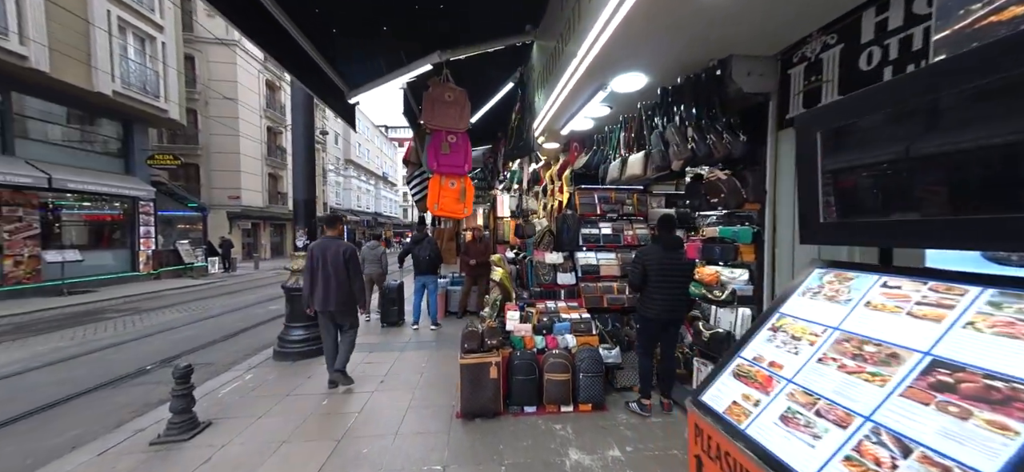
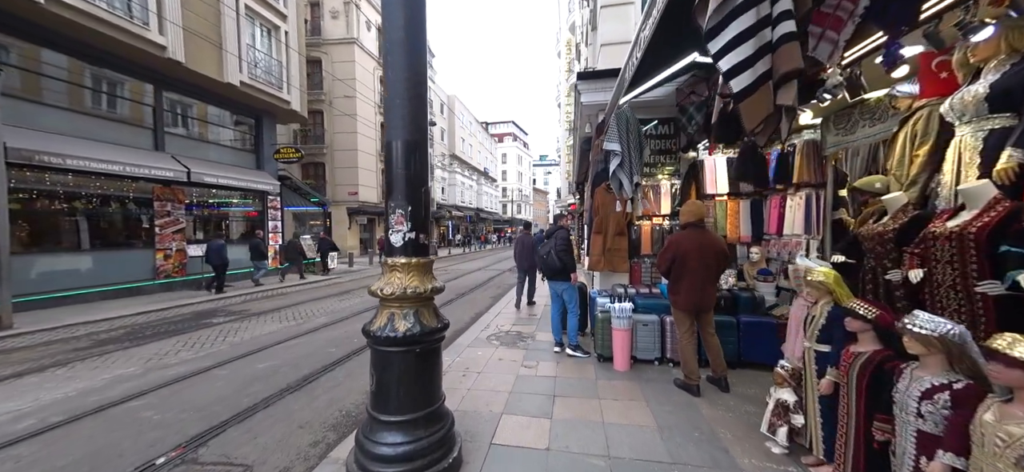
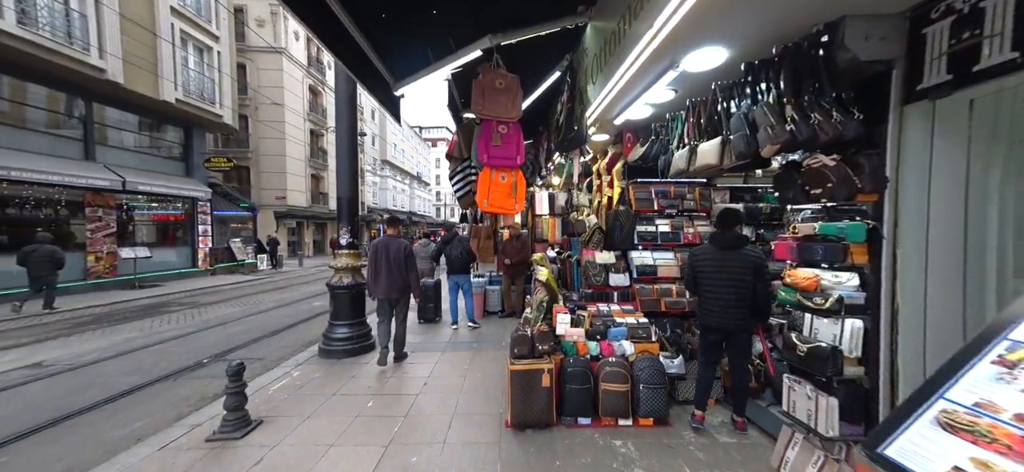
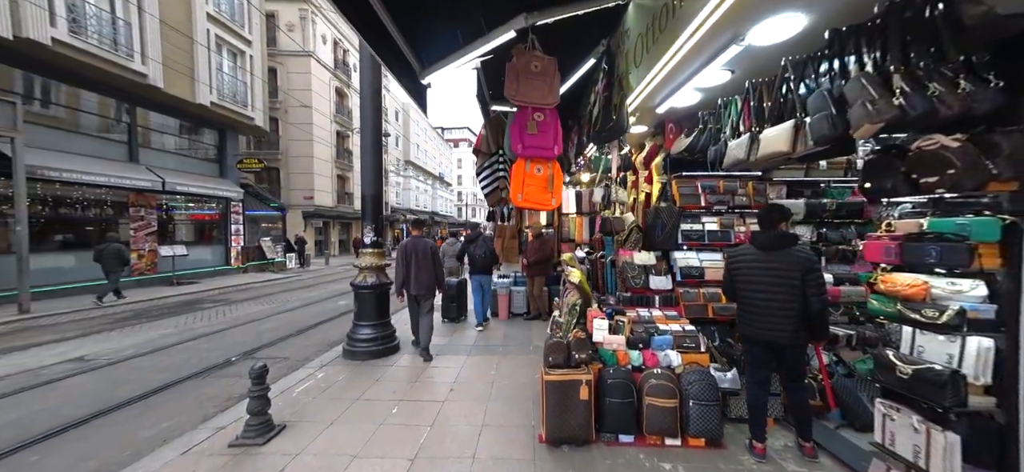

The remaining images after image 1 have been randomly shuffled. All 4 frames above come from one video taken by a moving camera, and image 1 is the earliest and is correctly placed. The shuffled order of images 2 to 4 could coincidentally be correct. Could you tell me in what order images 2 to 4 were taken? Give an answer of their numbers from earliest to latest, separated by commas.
3, 4, 2
